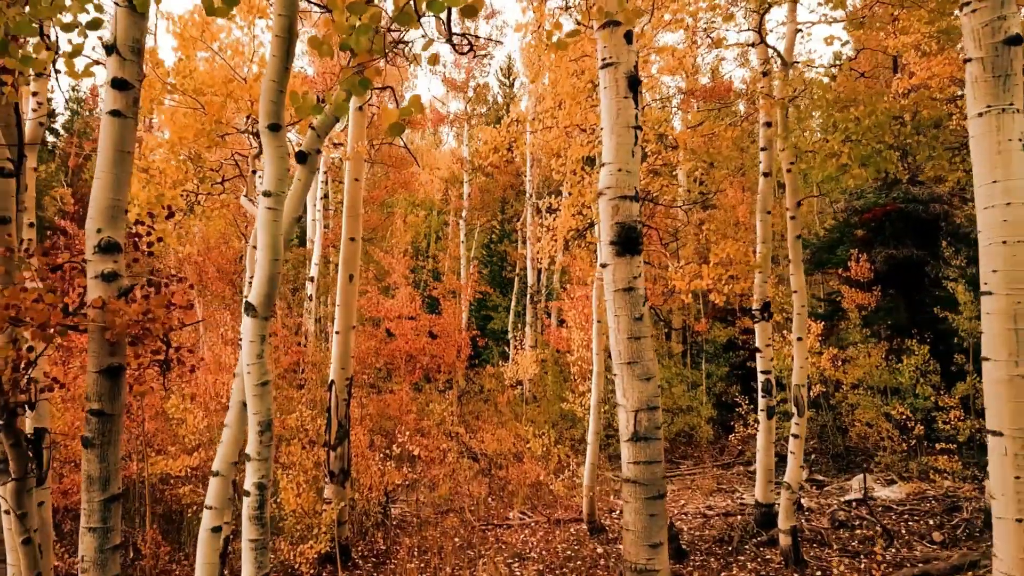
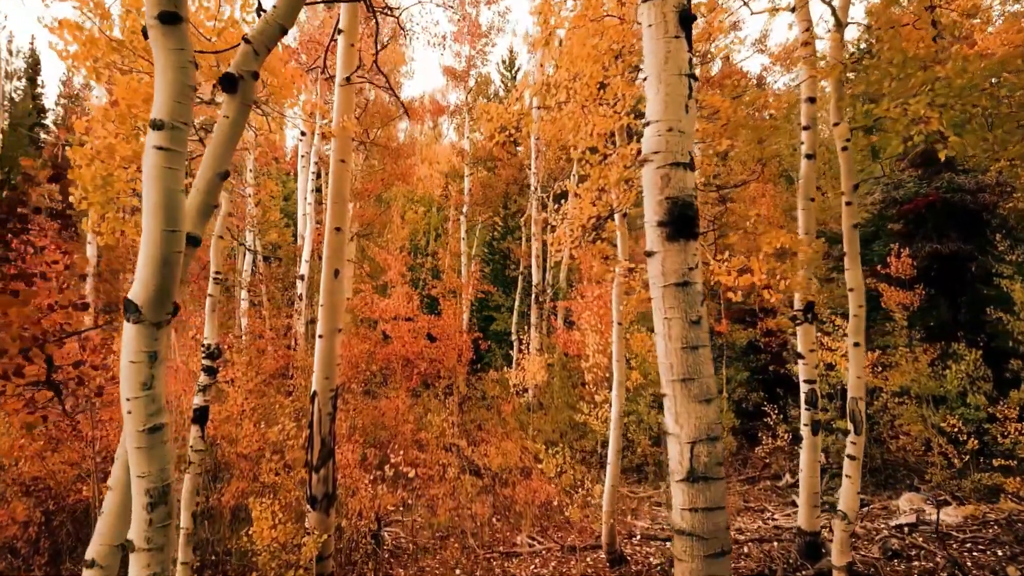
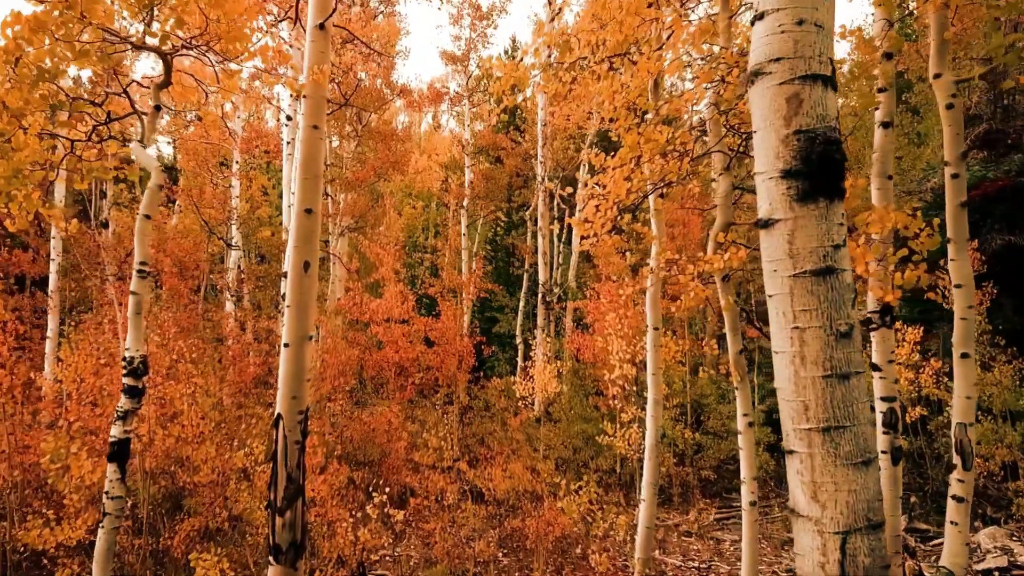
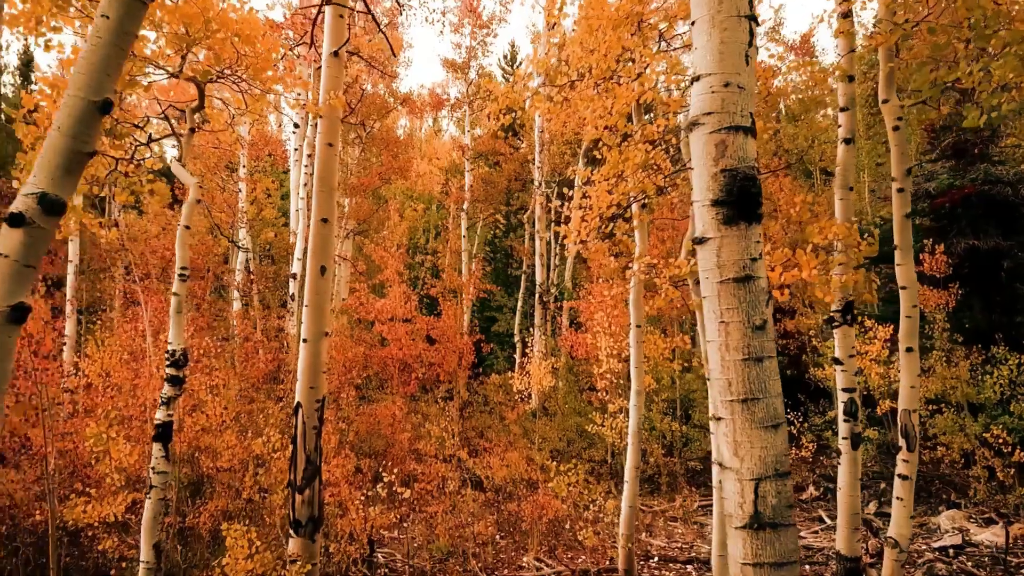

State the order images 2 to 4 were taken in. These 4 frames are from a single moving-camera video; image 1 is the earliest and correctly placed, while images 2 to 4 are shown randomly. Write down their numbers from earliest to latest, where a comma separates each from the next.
2, 4, 3
